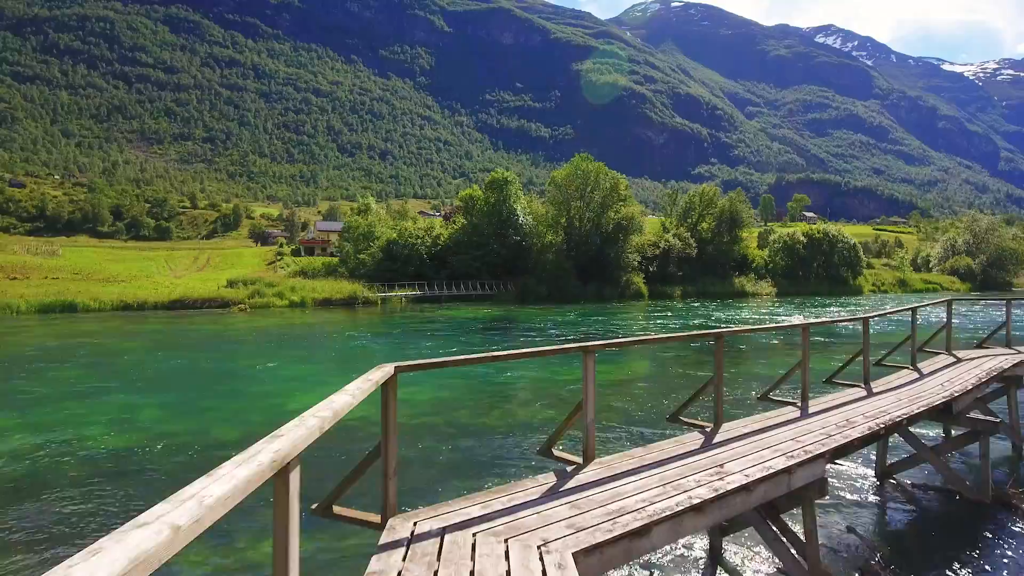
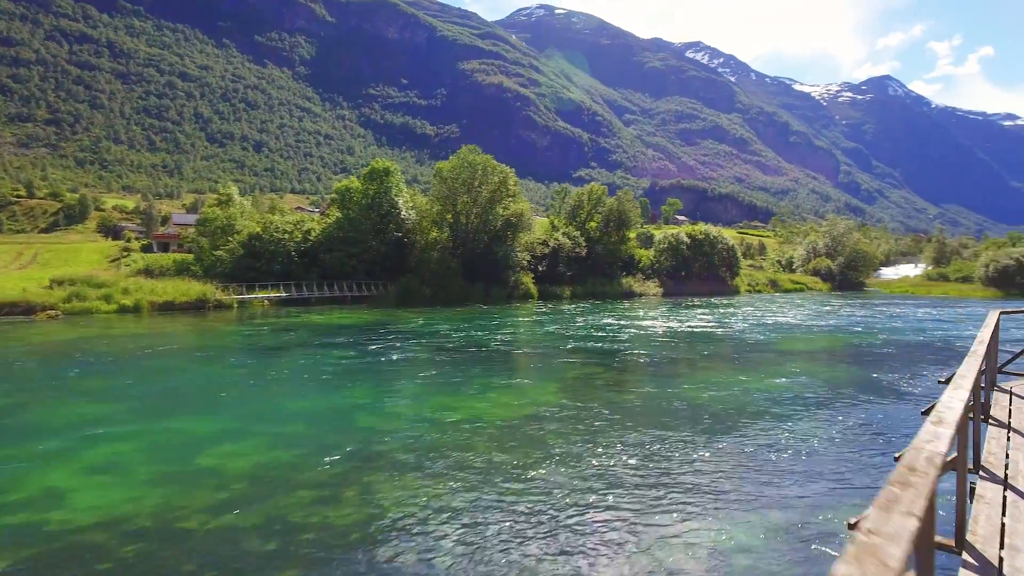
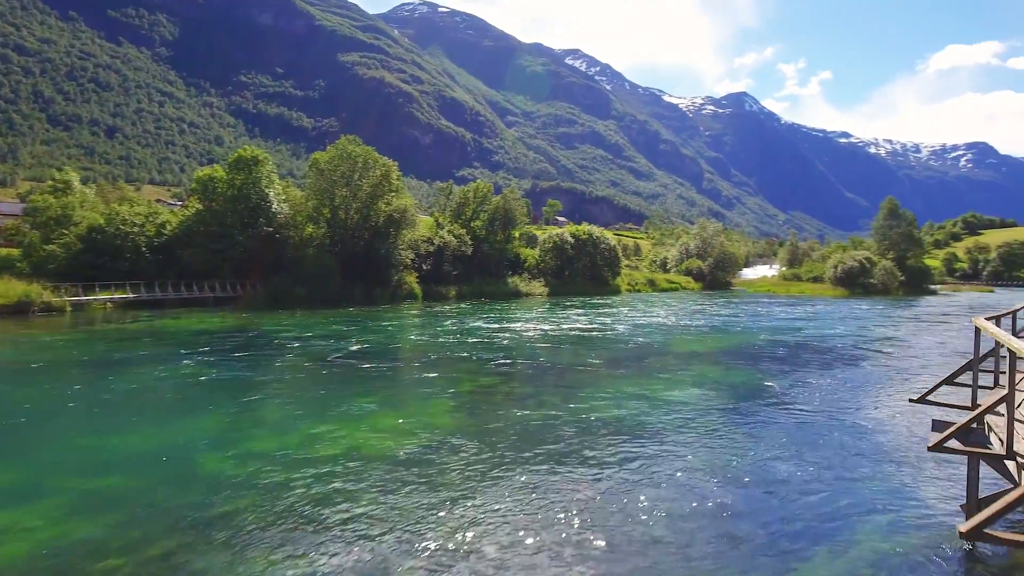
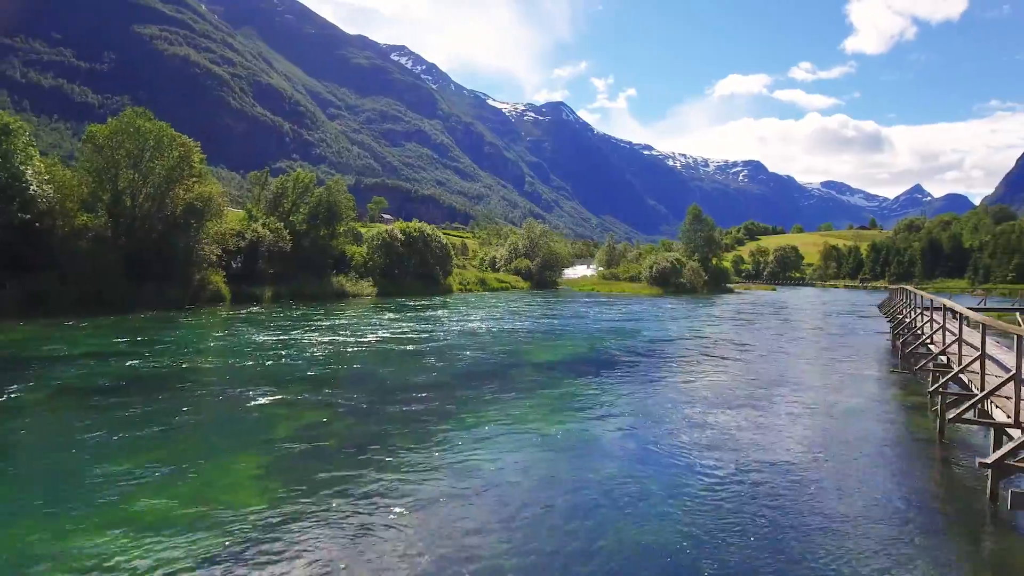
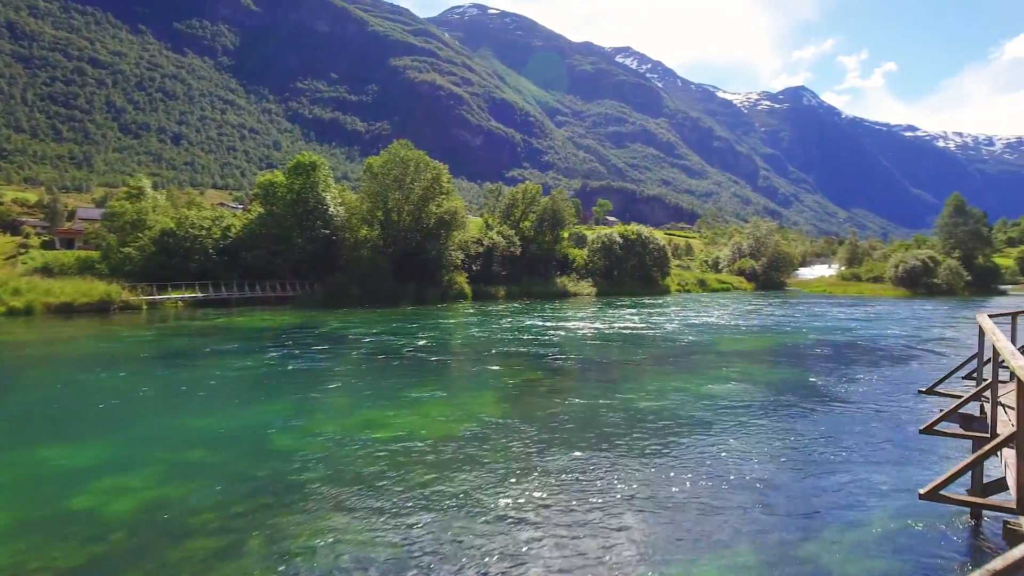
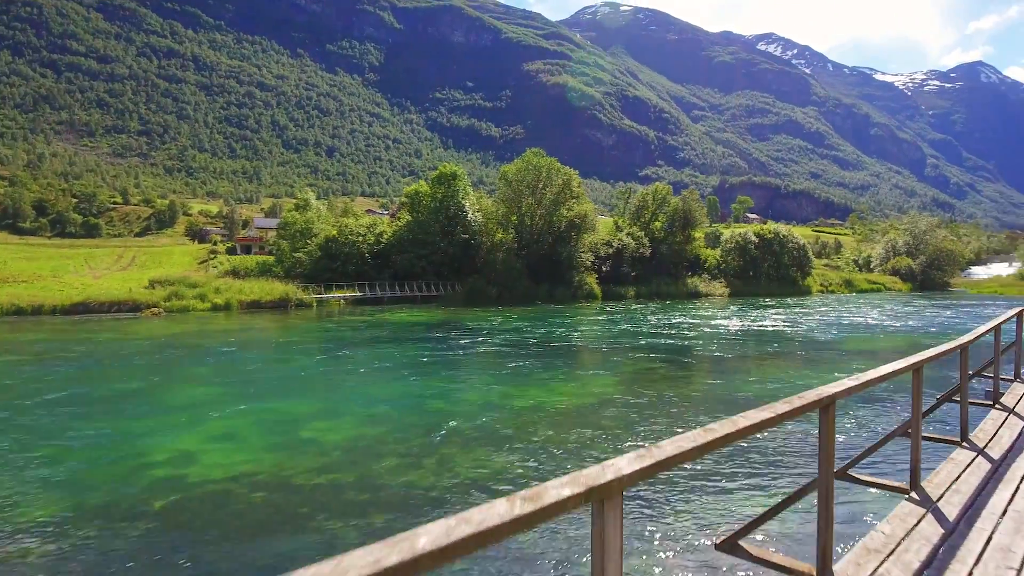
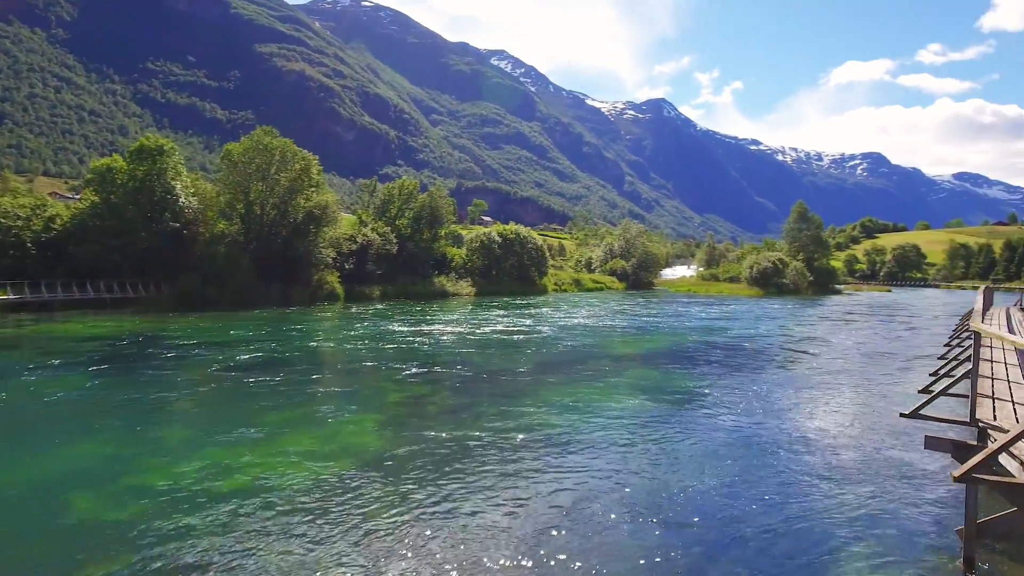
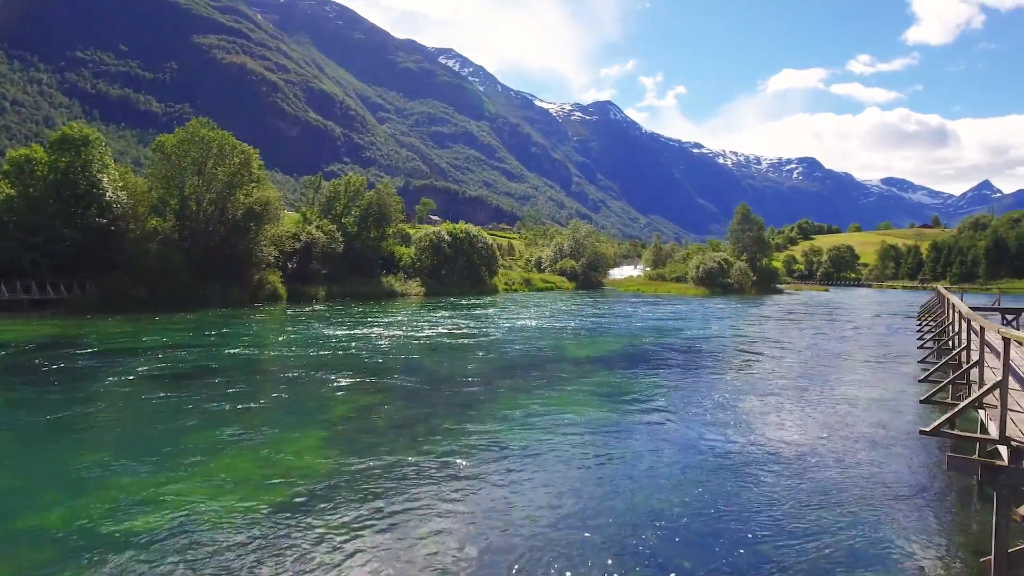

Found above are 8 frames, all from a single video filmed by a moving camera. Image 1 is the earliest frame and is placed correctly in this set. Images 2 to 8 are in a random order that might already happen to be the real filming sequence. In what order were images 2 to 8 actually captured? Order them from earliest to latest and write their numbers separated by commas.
6, 2, 5, 3, 7, 8, 4
